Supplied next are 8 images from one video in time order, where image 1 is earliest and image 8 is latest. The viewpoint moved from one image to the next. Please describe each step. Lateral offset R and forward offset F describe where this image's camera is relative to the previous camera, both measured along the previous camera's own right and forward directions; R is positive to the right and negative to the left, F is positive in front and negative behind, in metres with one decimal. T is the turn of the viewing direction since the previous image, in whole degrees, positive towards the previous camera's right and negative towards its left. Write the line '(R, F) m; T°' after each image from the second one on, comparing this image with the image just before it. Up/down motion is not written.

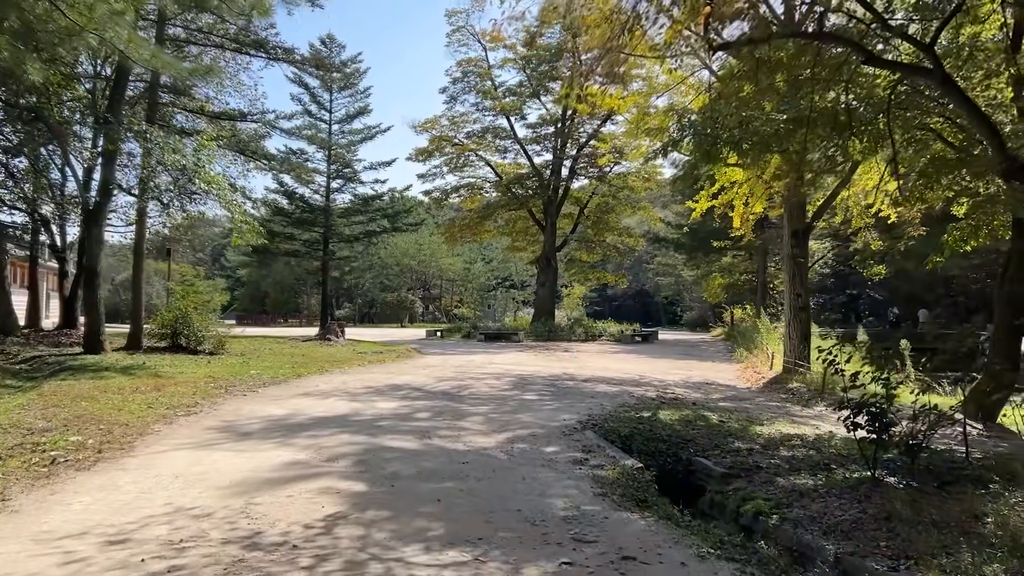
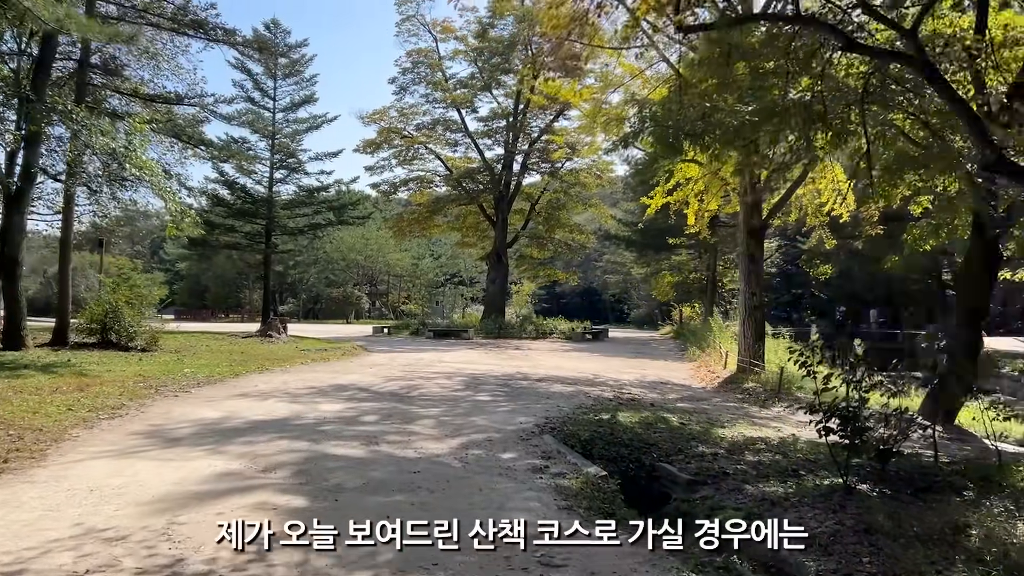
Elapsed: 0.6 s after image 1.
(-0.1, +0.5) m; +4°
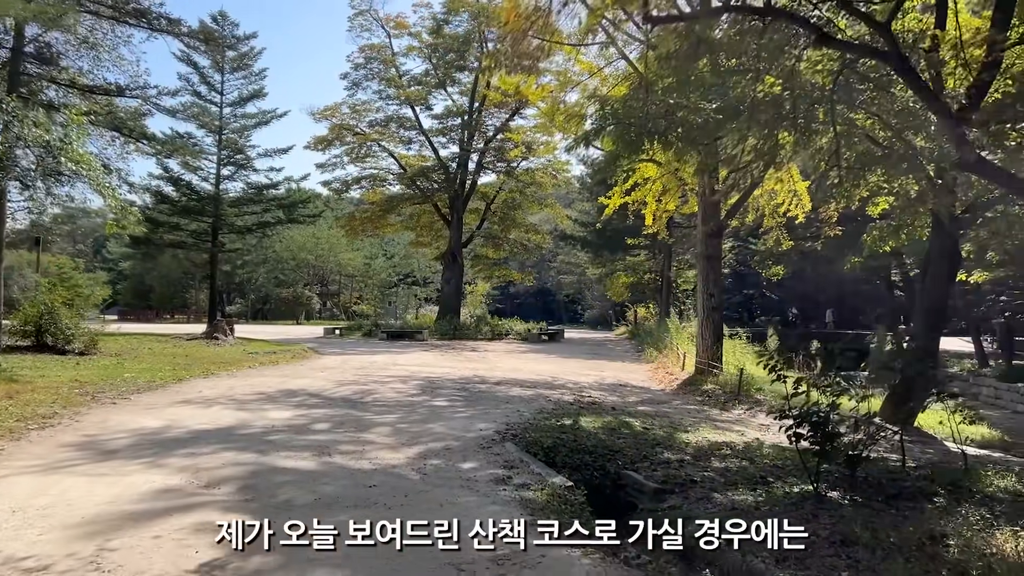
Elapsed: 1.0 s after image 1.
(-0.1, +0.3) m; +3°
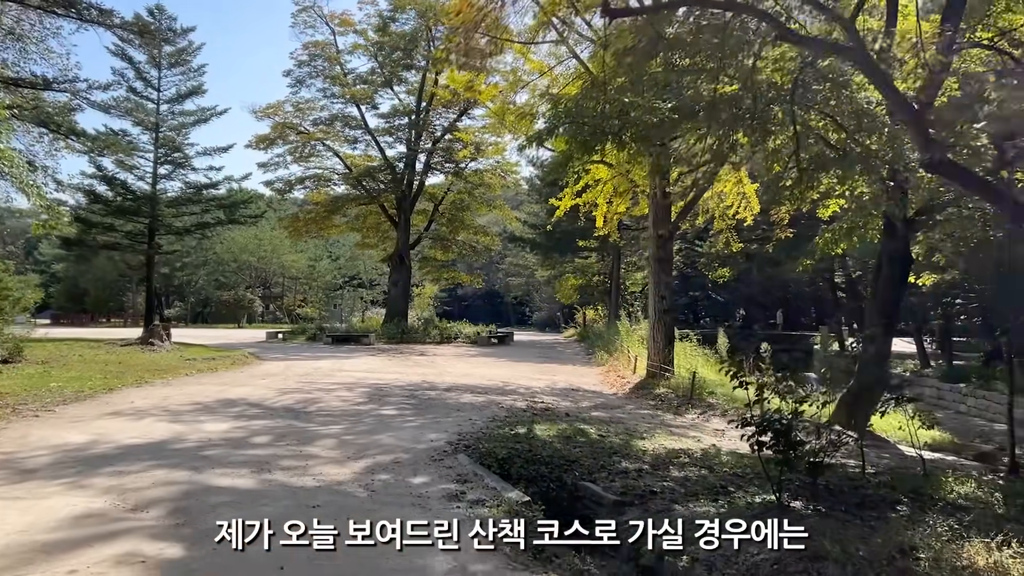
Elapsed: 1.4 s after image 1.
(0.0, +0.3) m; +4°
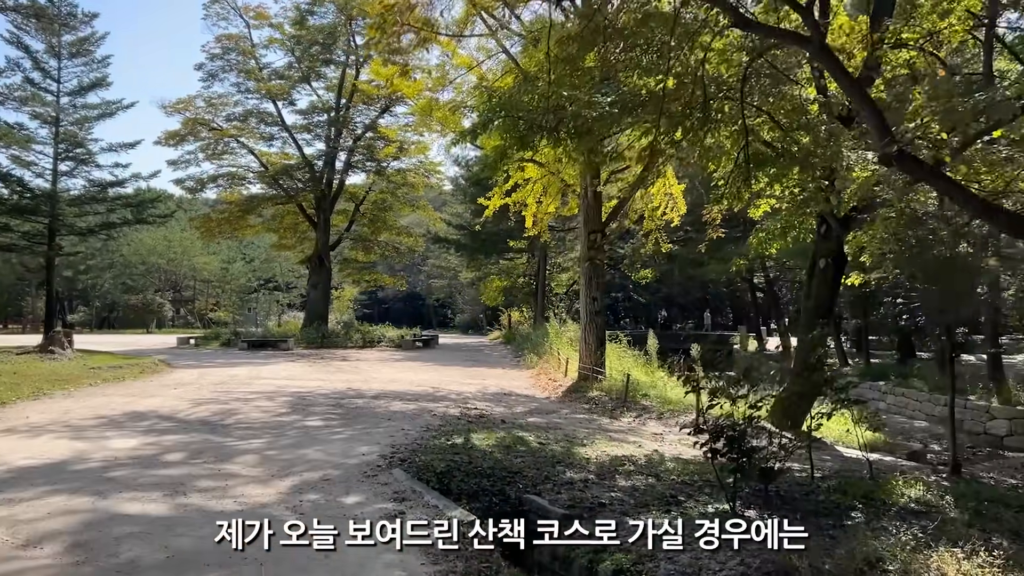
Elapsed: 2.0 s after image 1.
(-0.1, +0.4) m; +5°
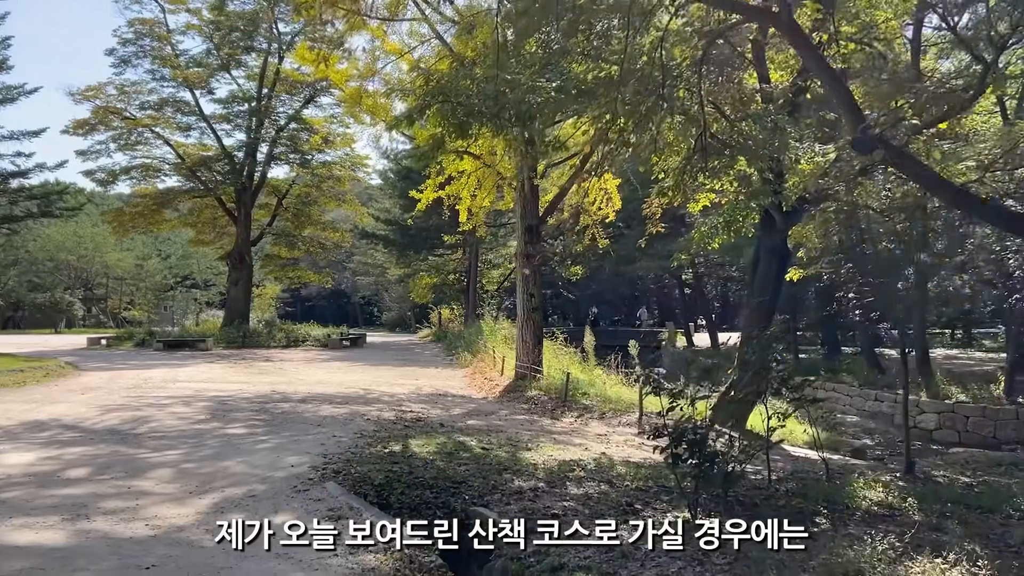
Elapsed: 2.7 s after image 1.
(-0.1, +0.5) m; +5°
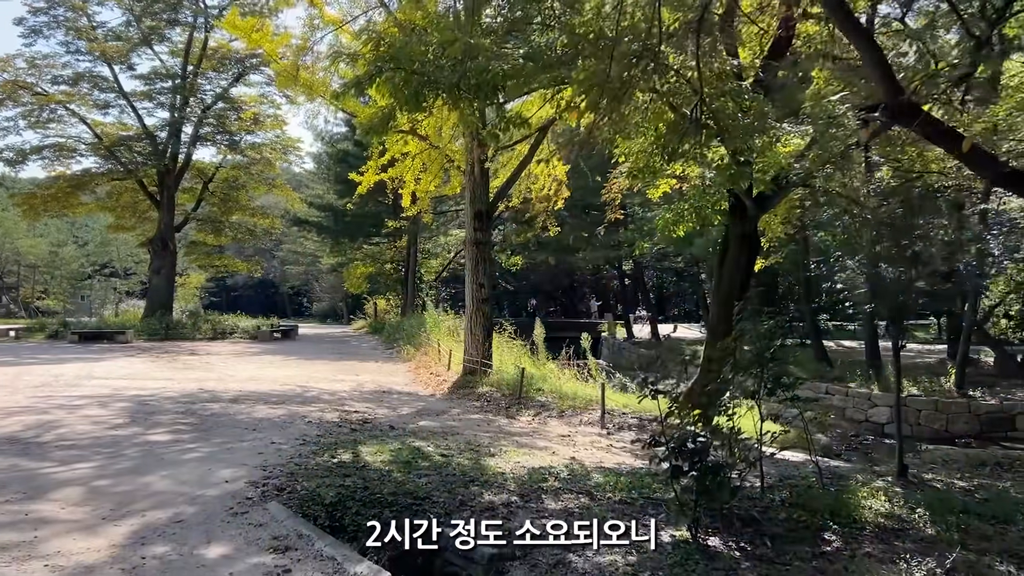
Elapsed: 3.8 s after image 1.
(-0.2, +0.7) m; +5°
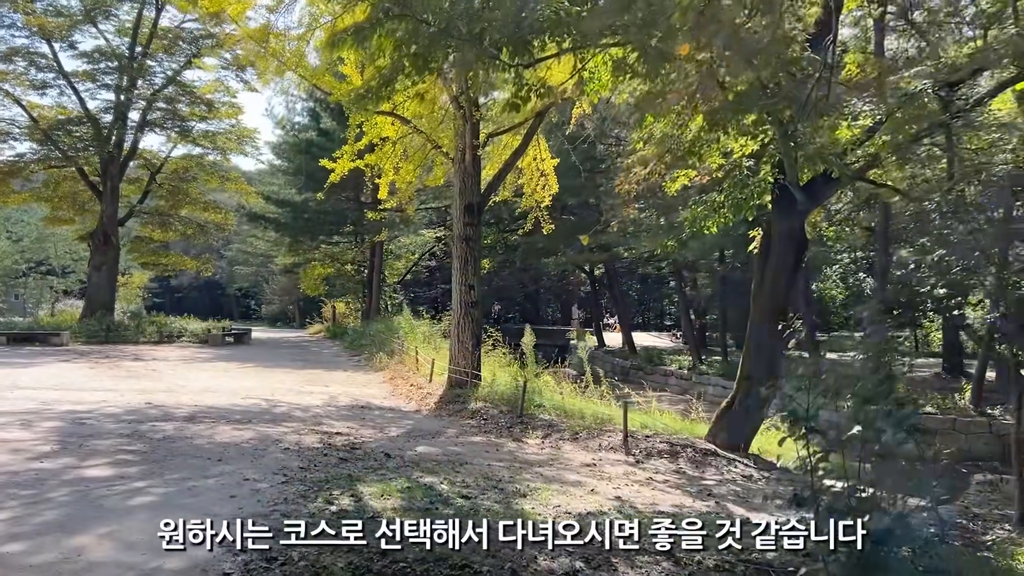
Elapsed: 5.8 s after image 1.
(-0.6, +1.3) m; +3°
